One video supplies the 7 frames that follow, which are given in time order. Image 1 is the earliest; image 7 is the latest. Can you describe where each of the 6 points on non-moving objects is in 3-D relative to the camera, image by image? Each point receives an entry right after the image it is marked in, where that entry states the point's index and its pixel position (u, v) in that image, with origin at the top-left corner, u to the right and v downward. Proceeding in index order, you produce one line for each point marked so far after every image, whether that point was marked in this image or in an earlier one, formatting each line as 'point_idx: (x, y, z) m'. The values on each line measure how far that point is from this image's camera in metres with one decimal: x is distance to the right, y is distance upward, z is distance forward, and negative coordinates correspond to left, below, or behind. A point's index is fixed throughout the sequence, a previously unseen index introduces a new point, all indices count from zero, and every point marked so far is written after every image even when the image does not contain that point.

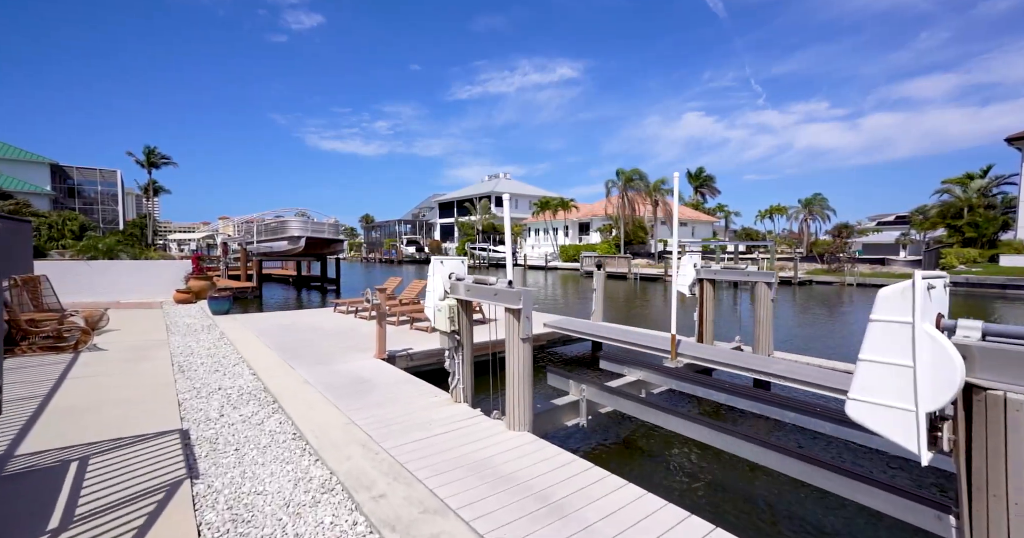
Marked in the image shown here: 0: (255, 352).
0: (-3.8, -1.2, +7.1) m
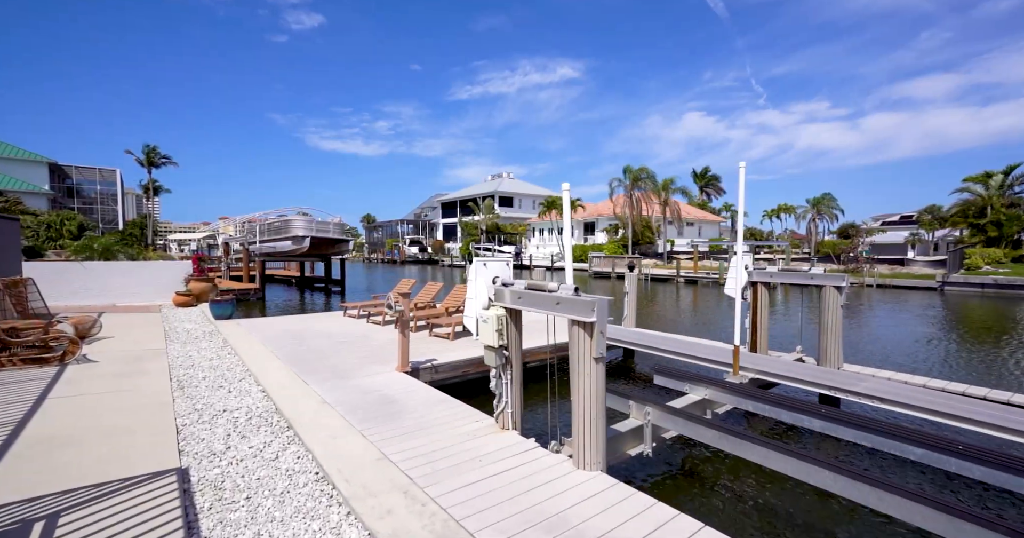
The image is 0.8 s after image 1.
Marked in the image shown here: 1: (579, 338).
0: (-3.3, -1.3, +6.4) m
1: (+0.5, -0.5, +3.4) m
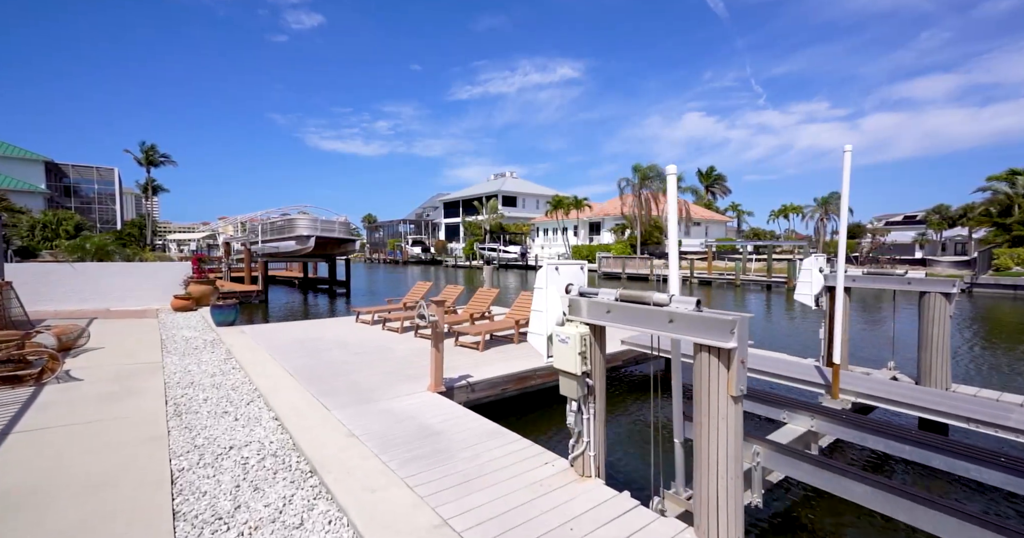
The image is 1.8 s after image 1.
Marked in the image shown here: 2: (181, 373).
0: (-2.8, -1.3, +5.6) m
1: (+1.0, -0.5, +2.5) m
2: (-4.2, -1.3, +6.0) m
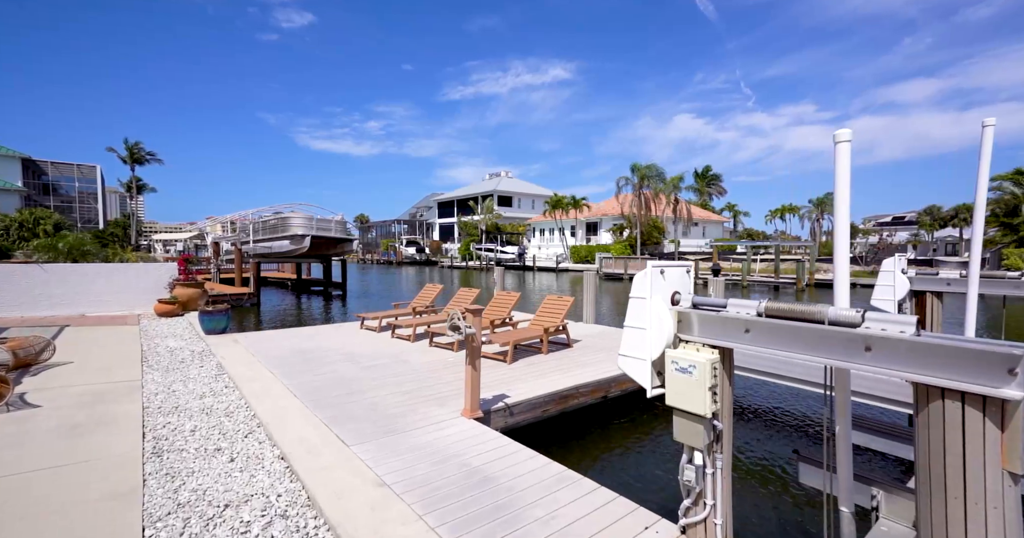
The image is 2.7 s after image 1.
0: (-2.3, -1.3, +4.7) m
1: (+1.5, -0.5, +1.7) m
2: (-3.7, -1.3, +5.1) m
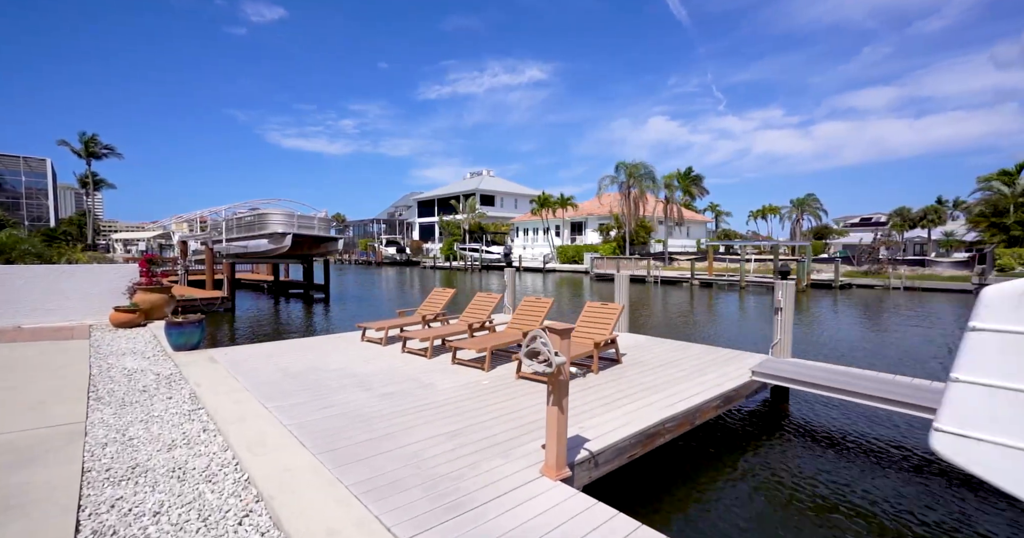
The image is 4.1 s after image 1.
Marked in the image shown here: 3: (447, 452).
0: (-1.6, -1.3, +3.3) m
1: (+2.3, -0.6, +0.5) m
2: (-3.1, -1.3, +3.7) m
3: (-0.5, -1.3, +3.5) m
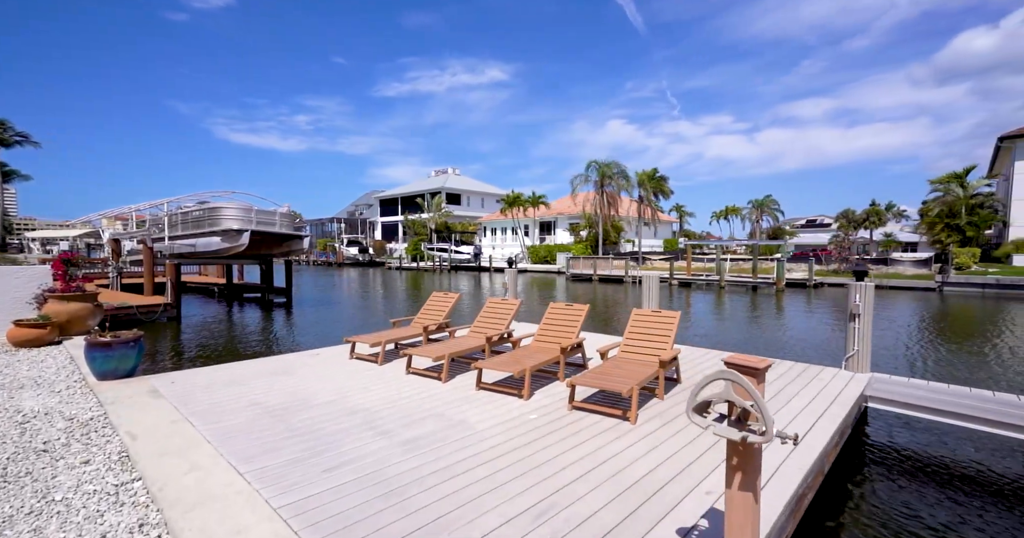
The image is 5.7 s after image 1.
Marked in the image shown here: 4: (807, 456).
0: (-1.0, -1.3, +1.9) m
1: (+3.2, -0.5, -0.5) m
2: (-2.4, -1.3, +2.2) m
3: (+0.2, -1.3, +2.2) m
4: (+2.1, -1.3, +3.5) m
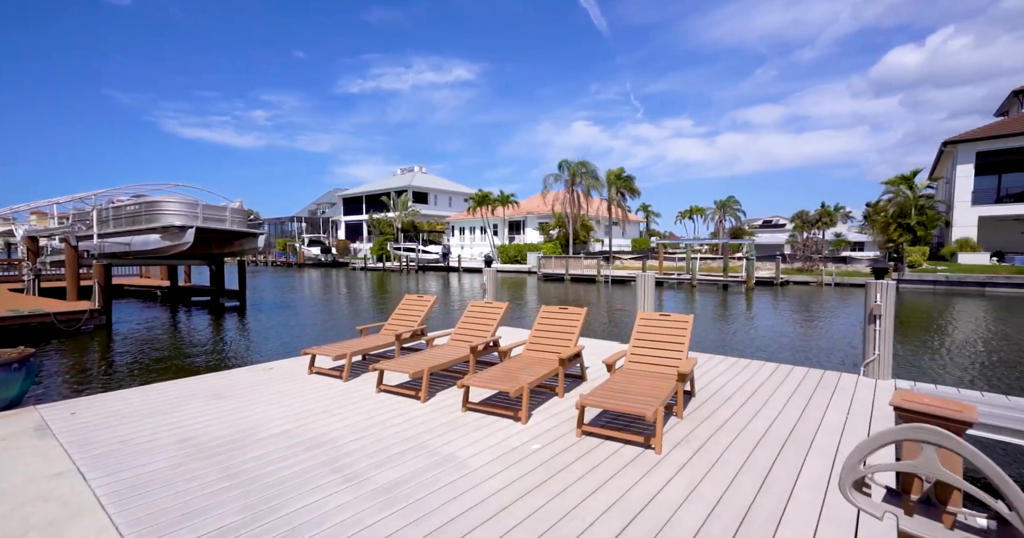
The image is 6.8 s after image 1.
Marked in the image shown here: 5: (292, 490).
0: (-0.8, -1.3, +1.1) m
1: (+3.6, -0.5, -1.1) m
2: (-2.2, -1.3, +1.2) m
3: (+0.3, -1.3, +1.4) m
4: (+2.2, -1.3, +2.8) m
5: (-1.2, -1.3, +2.8) m
